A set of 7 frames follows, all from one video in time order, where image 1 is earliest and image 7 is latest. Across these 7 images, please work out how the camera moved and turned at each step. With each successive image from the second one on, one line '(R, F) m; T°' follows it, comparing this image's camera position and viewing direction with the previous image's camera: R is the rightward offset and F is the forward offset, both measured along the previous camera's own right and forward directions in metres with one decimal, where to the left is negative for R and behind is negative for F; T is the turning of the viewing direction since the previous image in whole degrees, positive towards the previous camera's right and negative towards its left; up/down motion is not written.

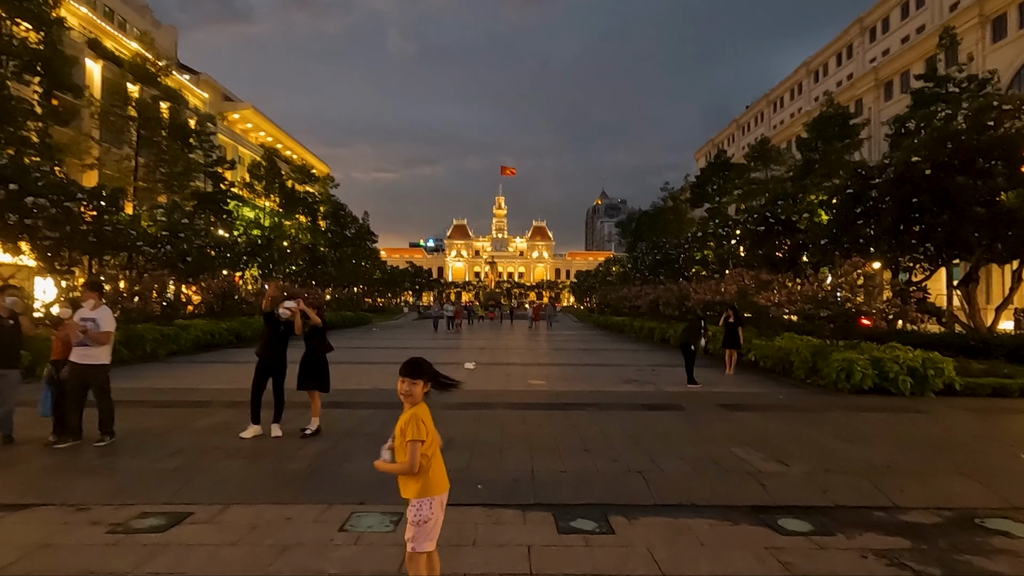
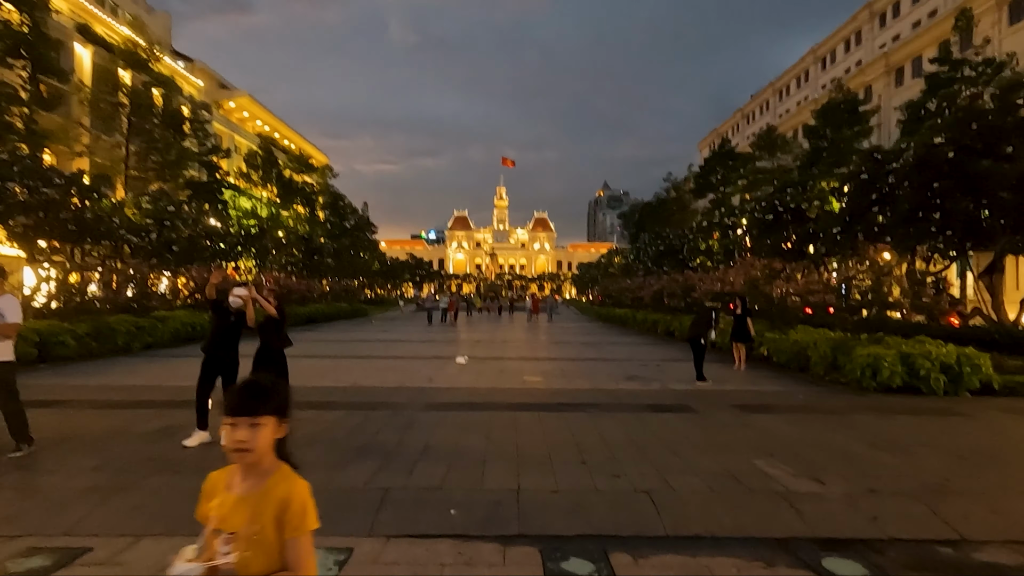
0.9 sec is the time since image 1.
(+0.2, +1.1) m; 0°
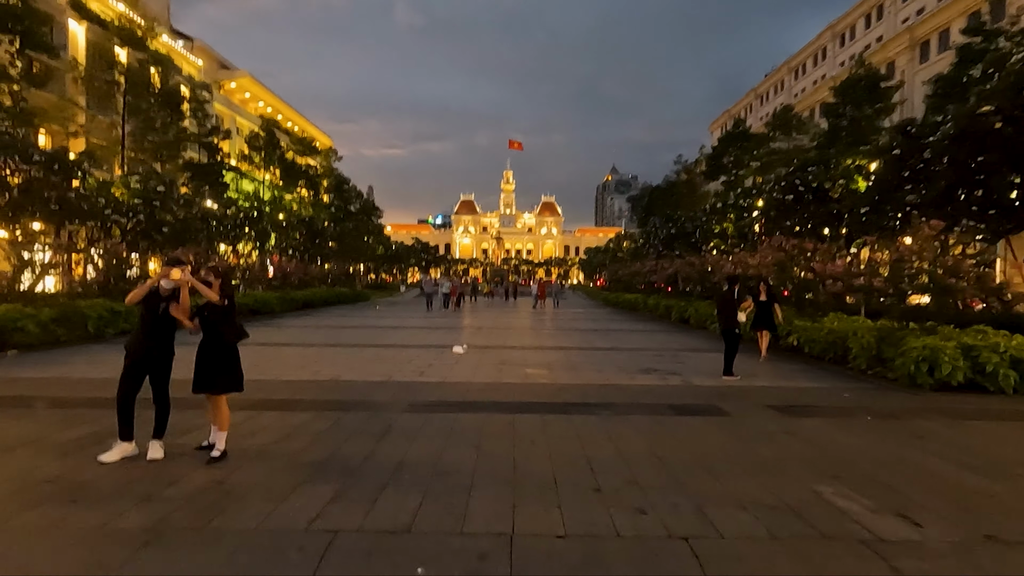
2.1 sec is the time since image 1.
(+0.1, +1.4) m; -1°
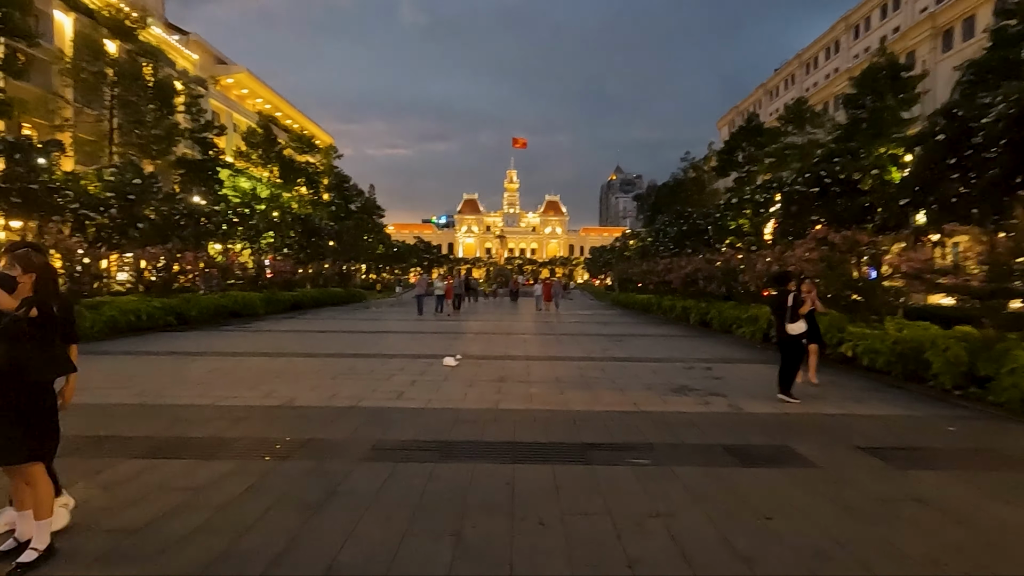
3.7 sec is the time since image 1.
(0.0, +2.1) m; 0°
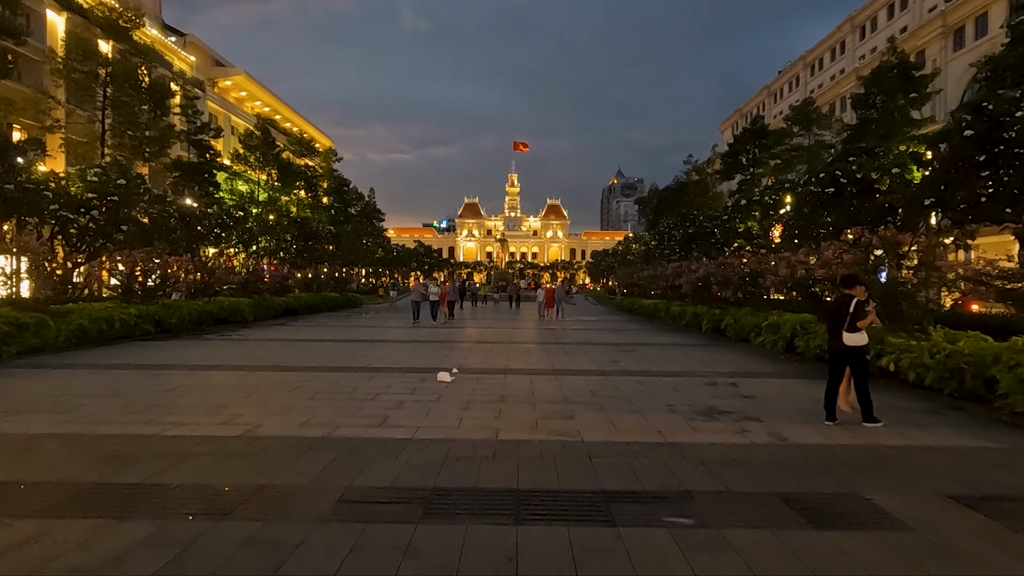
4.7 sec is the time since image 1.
(0.0, +1.2) m; 0°
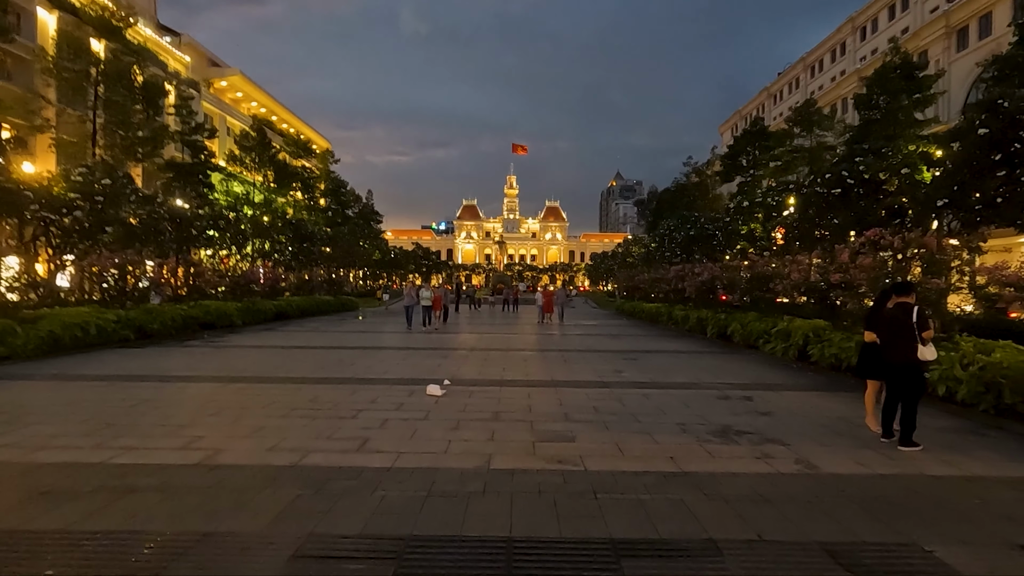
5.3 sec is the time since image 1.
(+0.1, +0.8) m; 0°
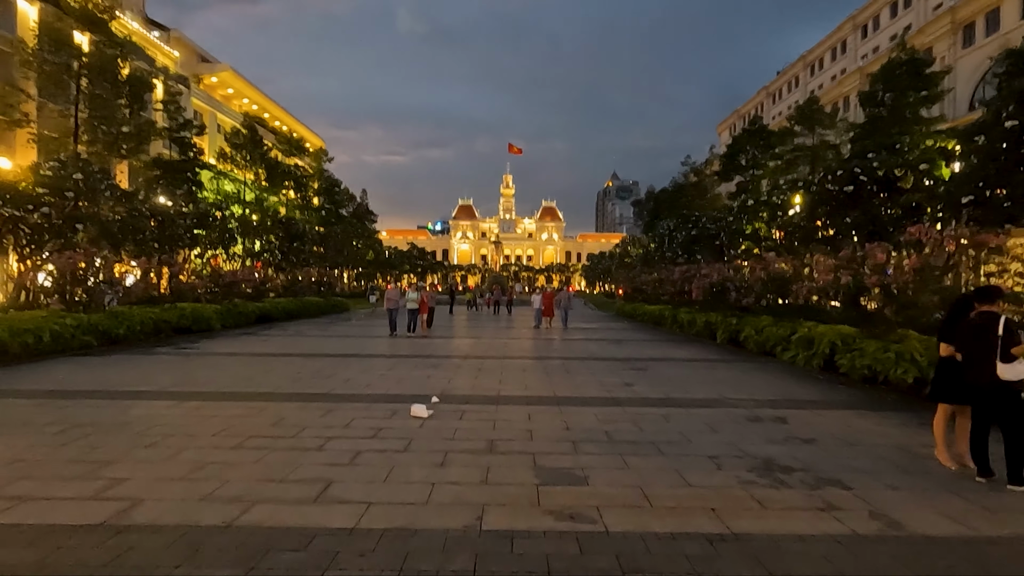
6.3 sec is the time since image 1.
(0.0, +1.3) m; 0°
